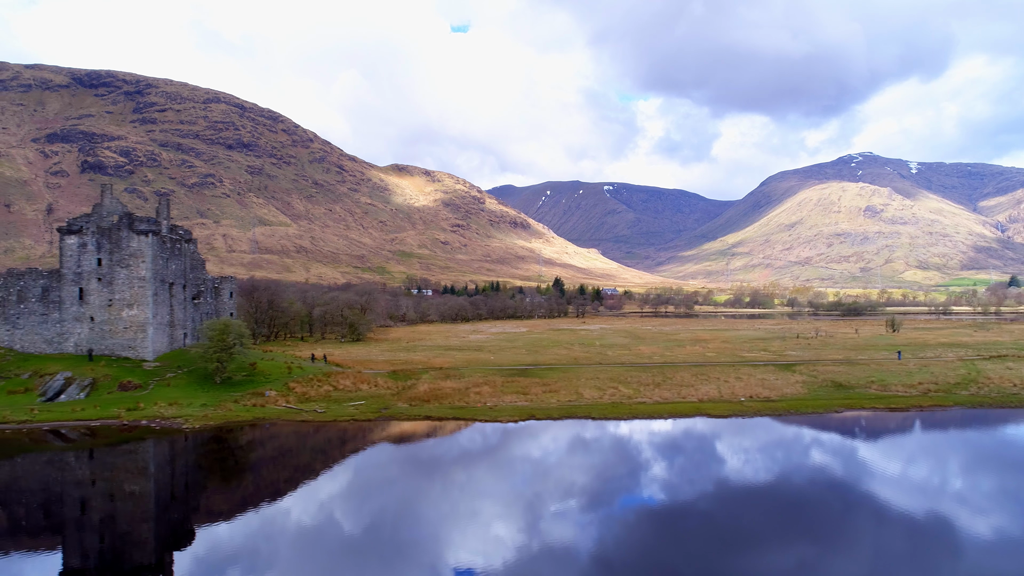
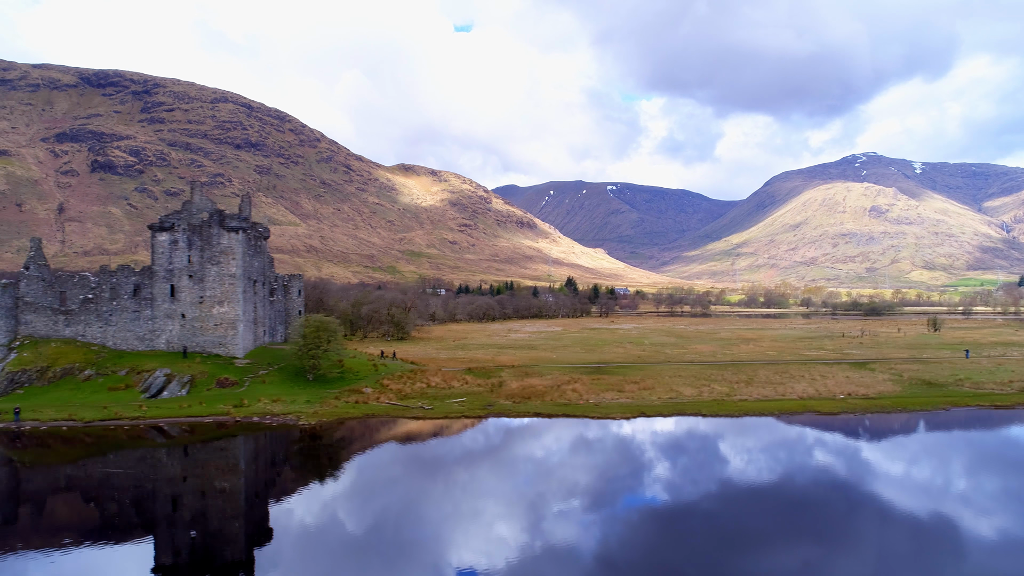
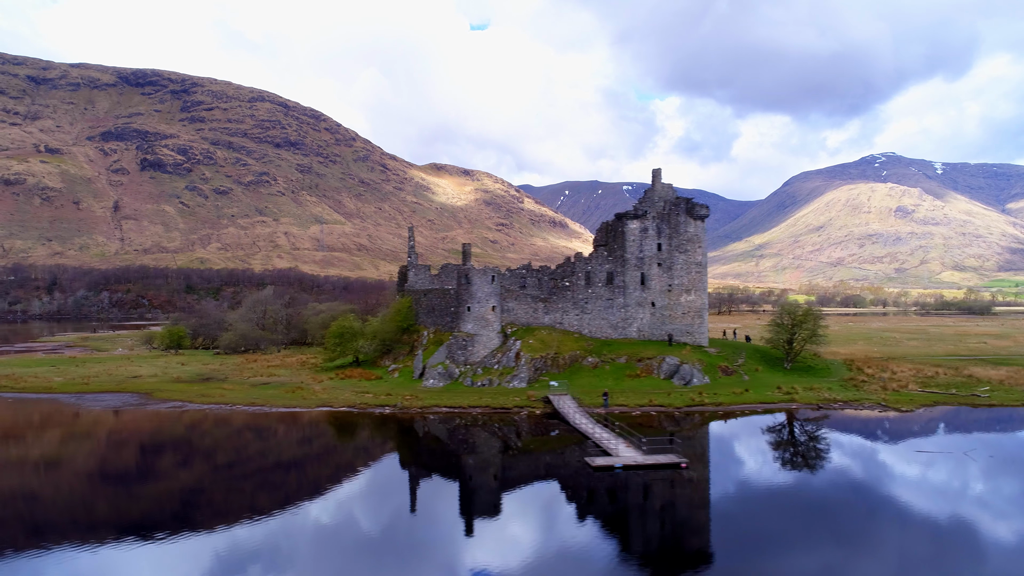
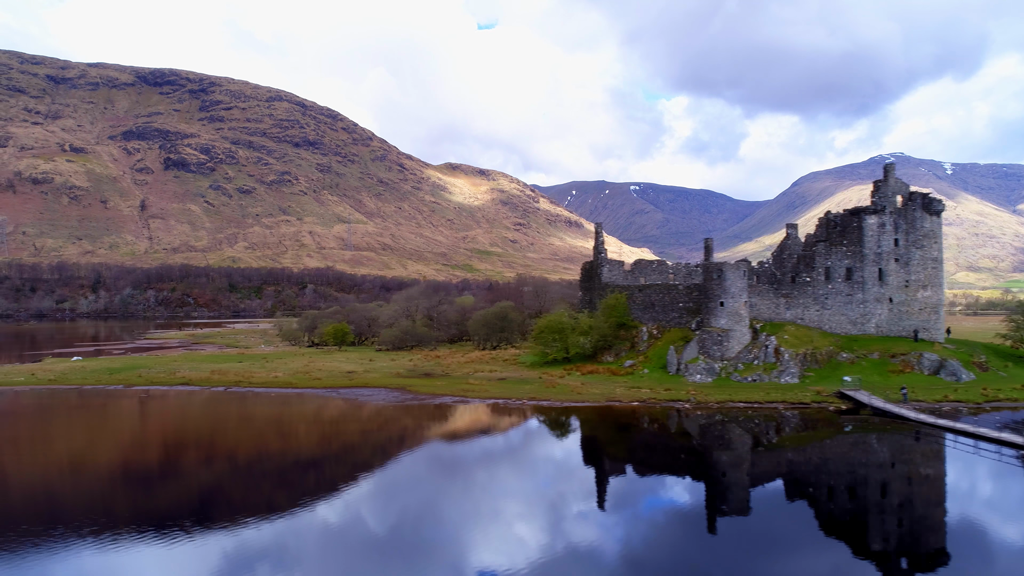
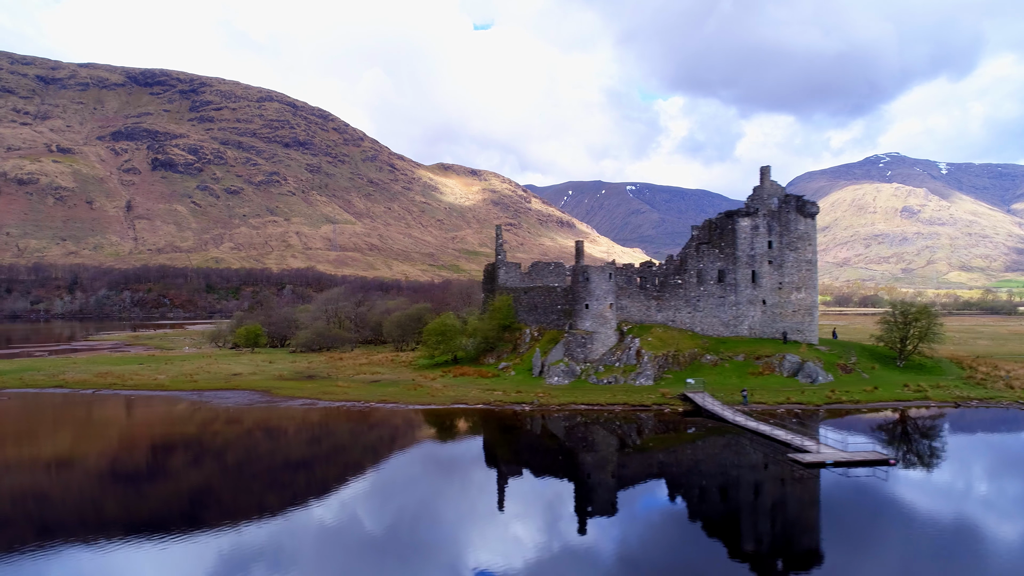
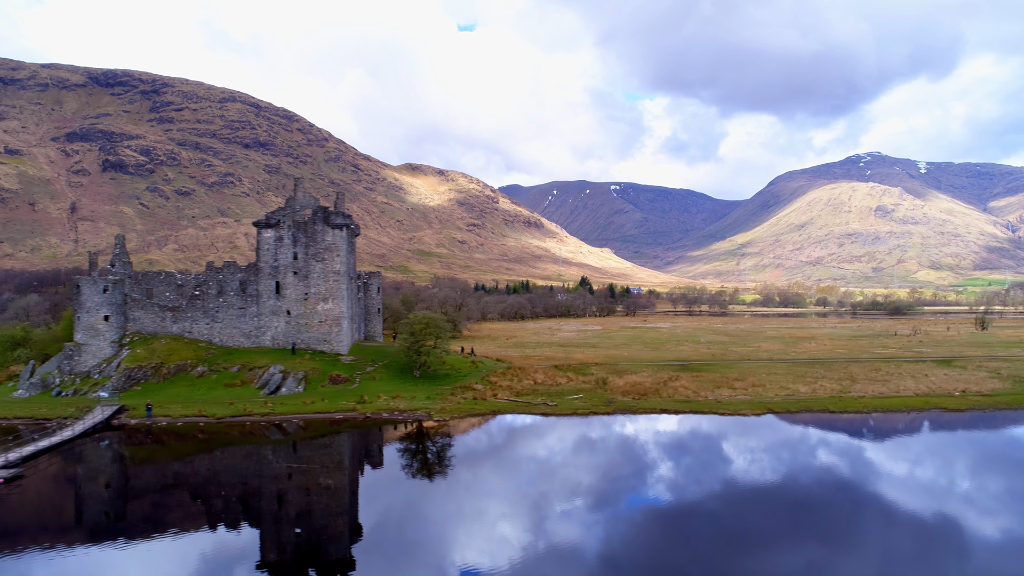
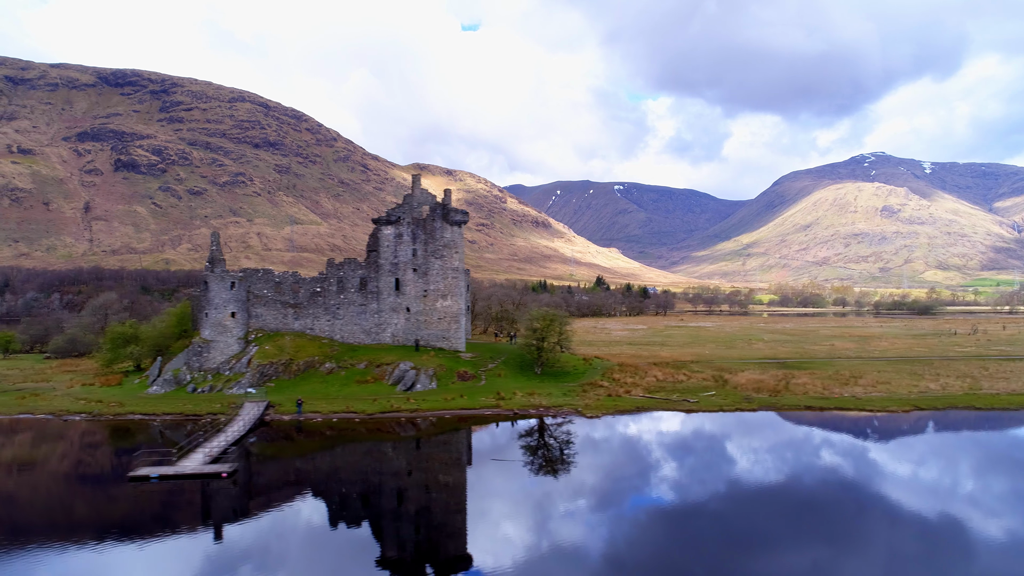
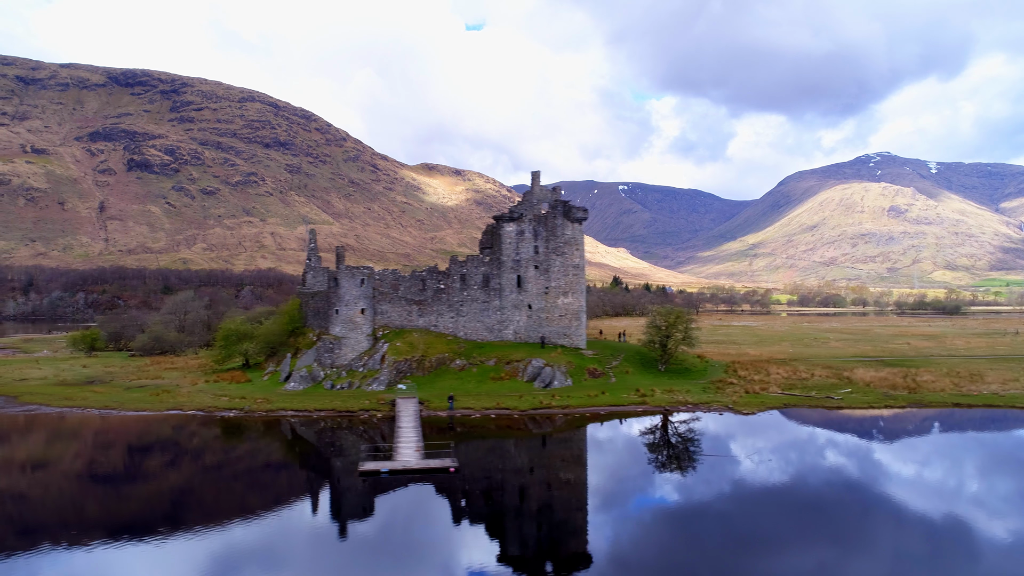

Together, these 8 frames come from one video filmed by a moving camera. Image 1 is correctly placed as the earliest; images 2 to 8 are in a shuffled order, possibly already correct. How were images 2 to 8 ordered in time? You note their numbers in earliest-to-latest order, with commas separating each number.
2, 6, 7, 8, 3, 5, 4
